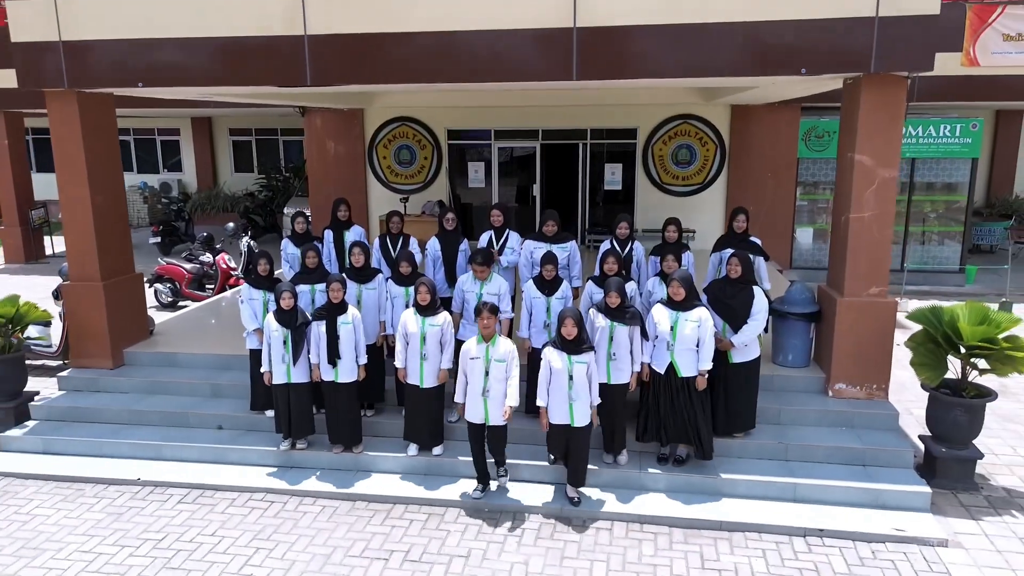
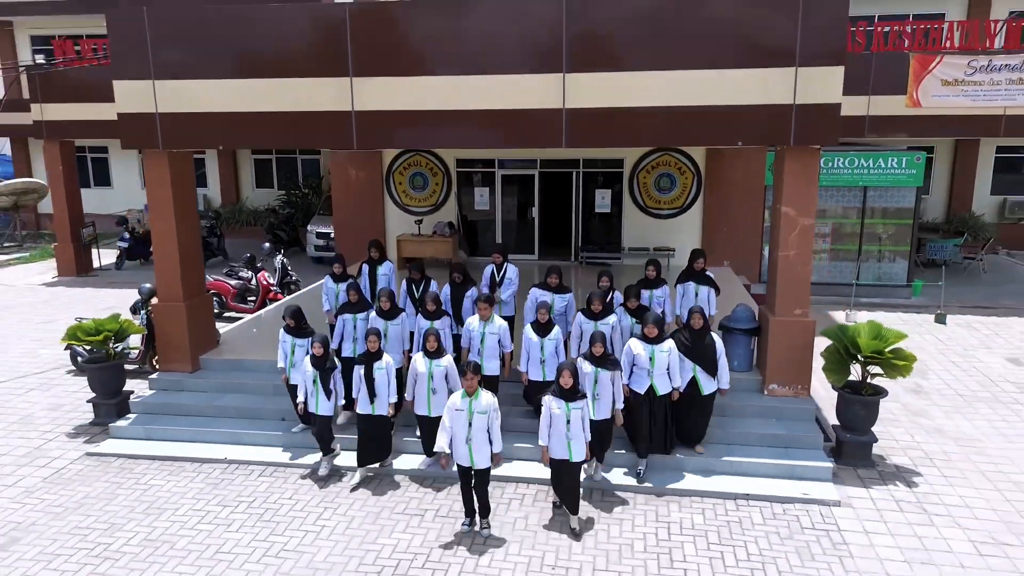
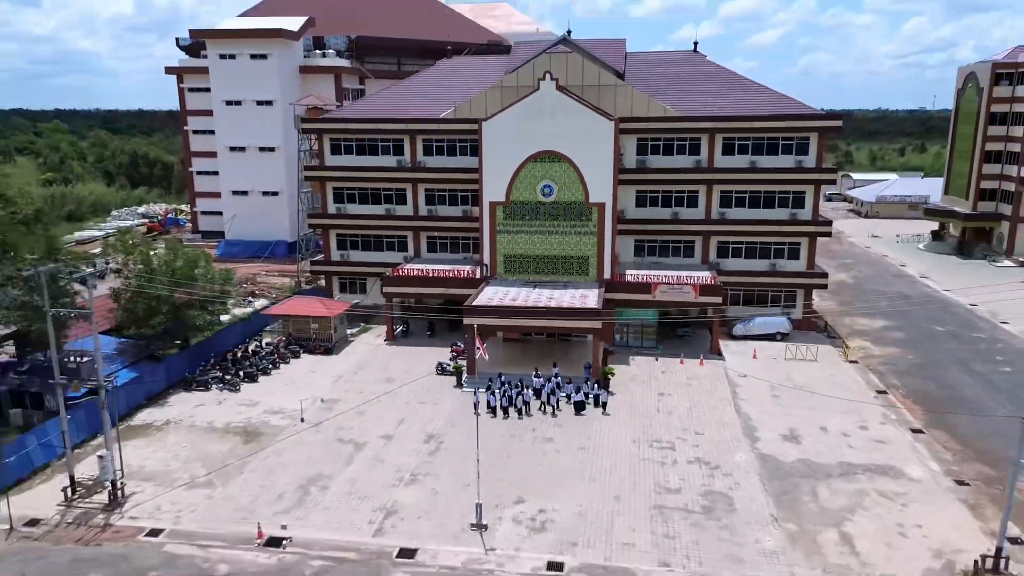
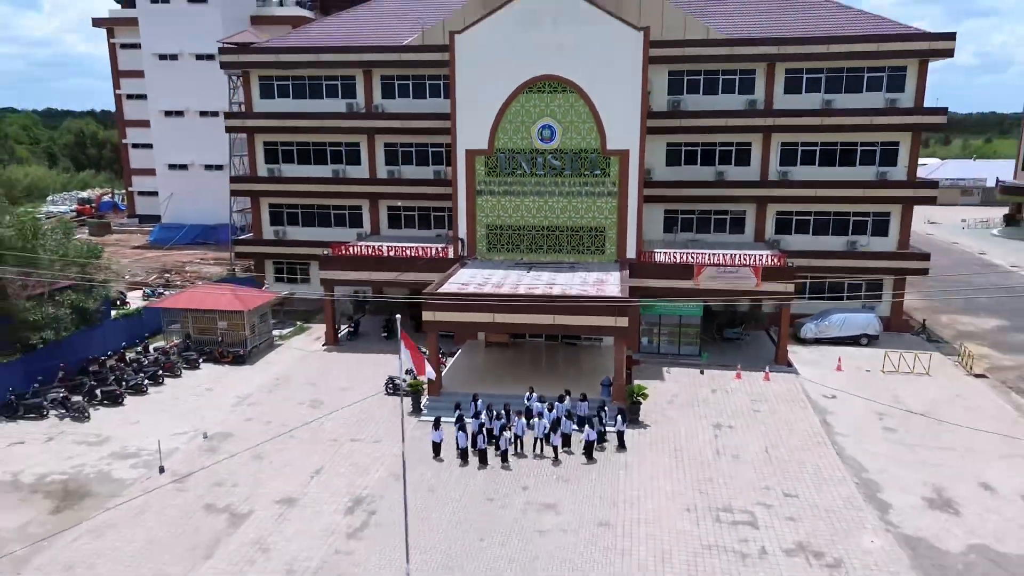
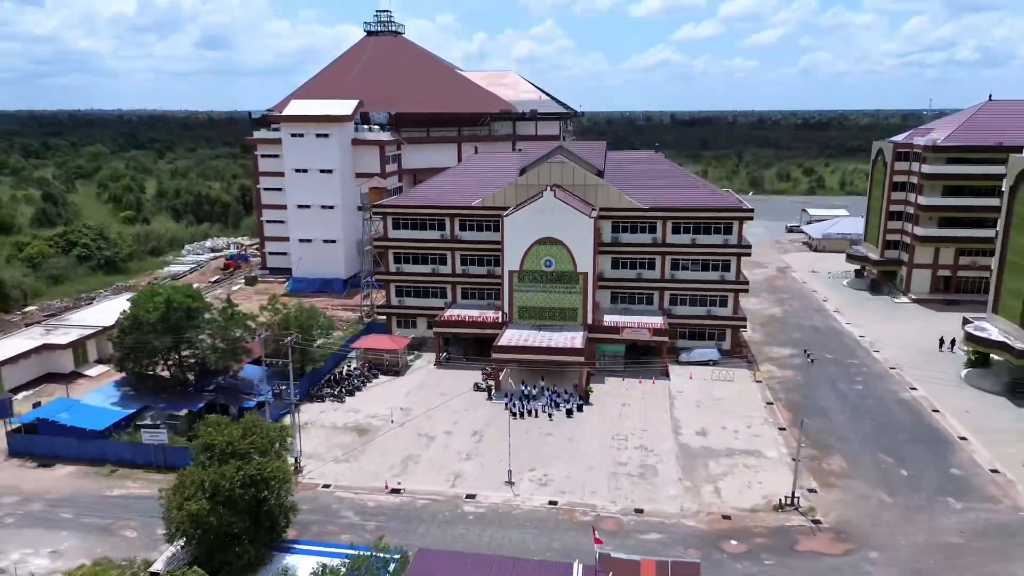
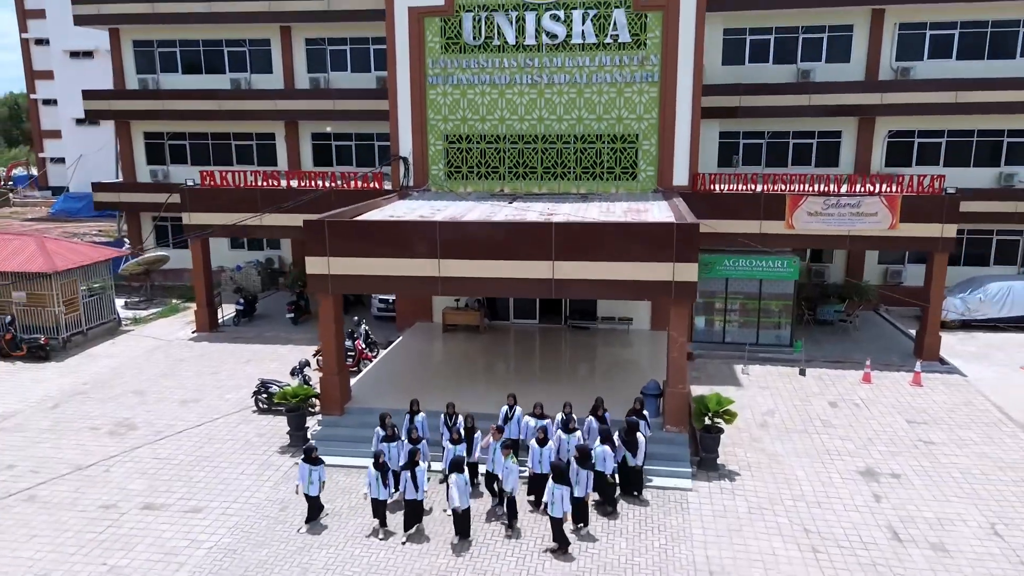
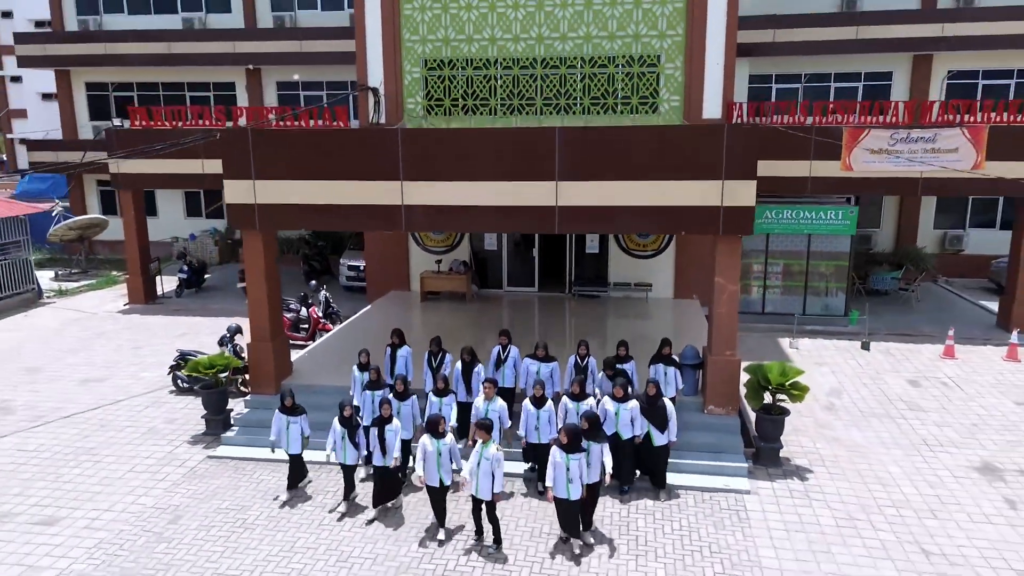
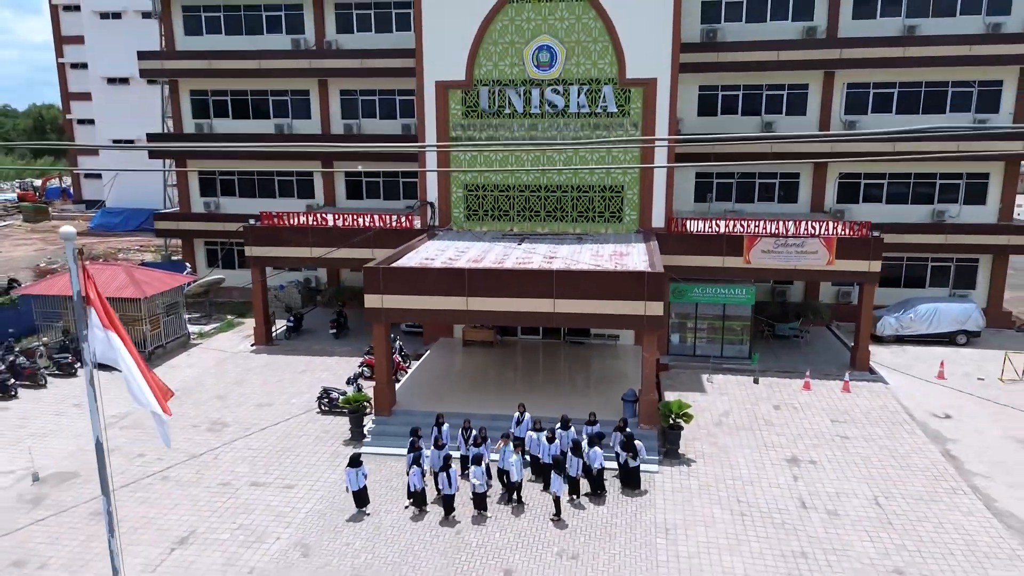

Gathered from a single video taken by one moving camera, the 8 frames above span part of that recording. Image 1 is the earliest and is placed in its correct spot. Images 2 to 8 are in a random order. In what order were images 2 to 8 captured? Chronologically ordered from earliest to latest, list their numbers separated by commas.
2, 7, 6, 8, 4, 3, 5
